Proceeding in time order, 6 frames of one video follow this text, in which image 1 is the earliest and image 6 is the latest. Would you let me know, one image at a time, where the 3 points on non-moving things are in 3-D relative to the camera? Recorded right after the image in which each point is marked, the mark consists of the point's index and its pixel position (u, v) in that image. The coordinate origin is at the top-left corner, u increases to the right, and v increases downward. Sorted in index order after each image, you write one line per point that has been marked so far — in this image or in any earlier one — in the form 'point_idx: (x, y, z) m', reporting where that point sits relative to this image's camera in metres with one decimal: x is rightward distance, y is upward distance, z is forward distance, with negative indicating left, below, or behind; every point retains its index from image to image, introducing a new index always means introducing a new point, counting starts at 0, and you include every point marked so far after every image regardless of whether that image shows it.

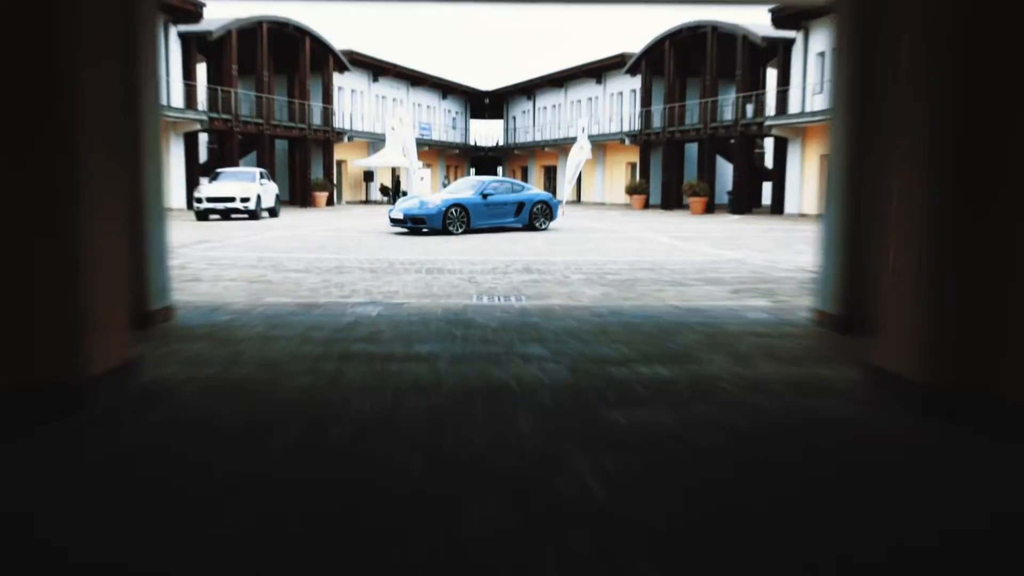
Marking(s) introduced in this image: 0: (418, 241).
0: (-1.6, +0.8, +17.8) m
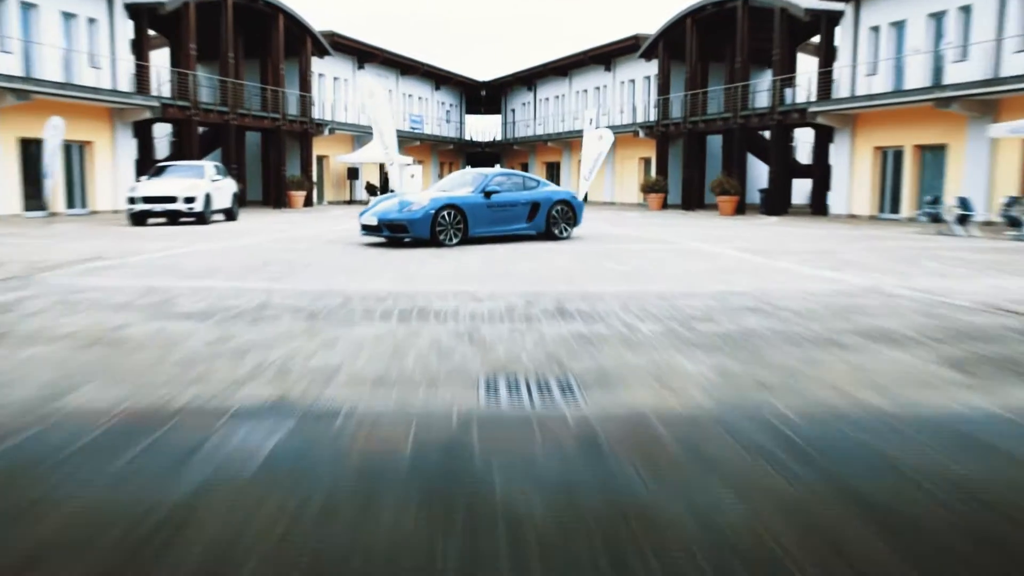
0: (-1.4, +0.4, +12.9) m
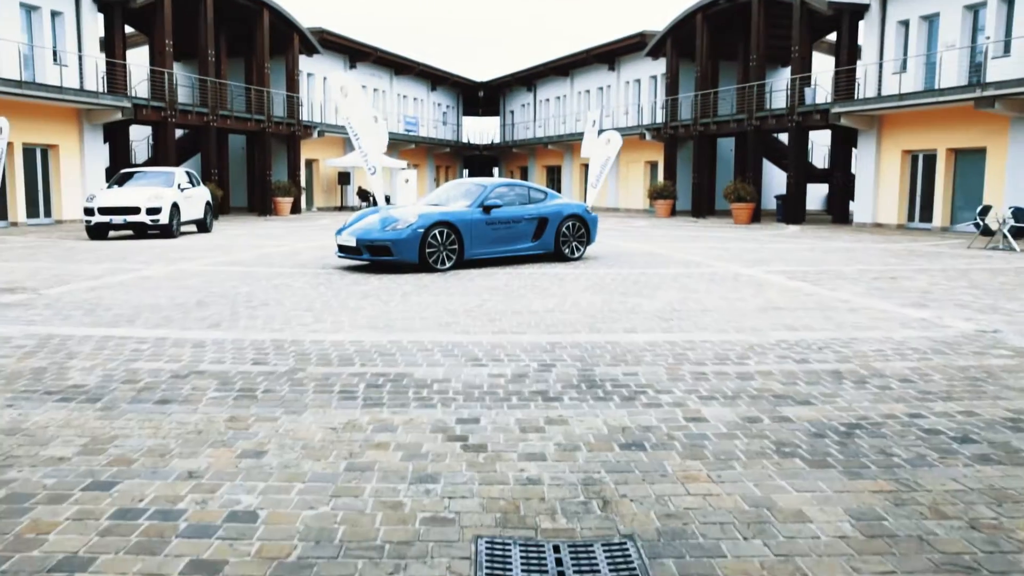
0: (-1.4, 0.0, +10.7) m
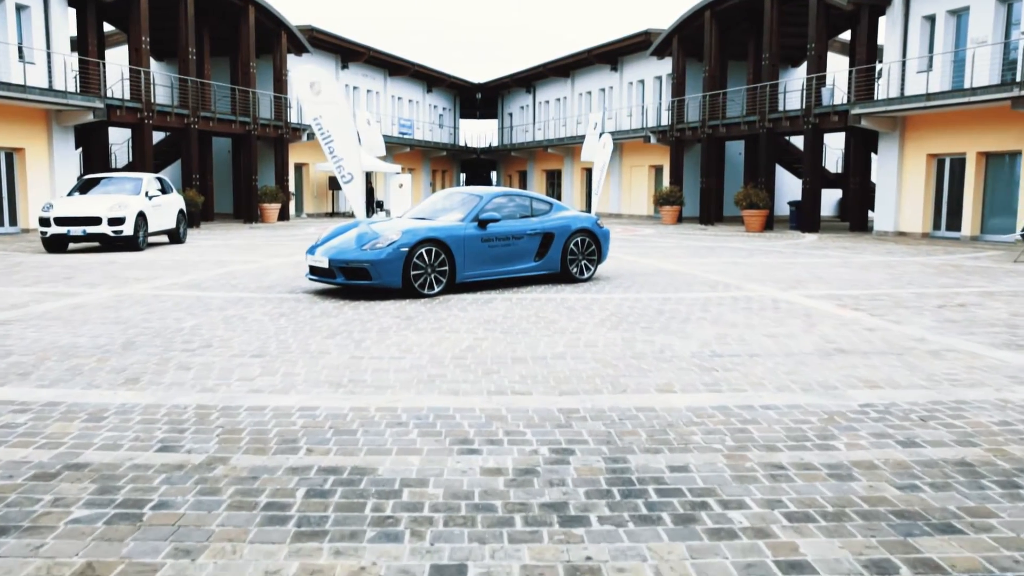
0: (-1.4, -0.2, +9.0) m
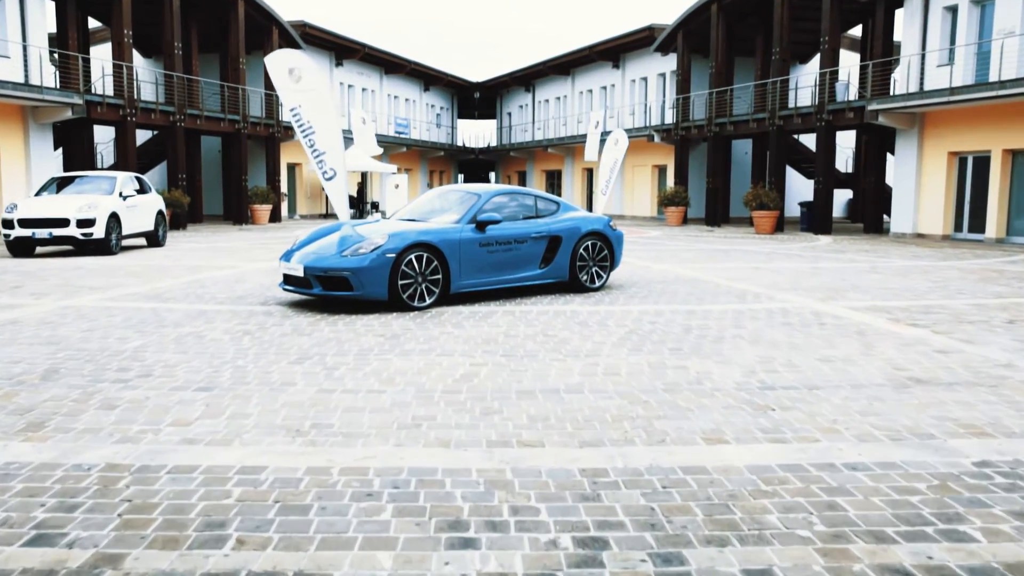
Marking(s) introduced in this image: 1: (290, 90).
0: (-1.3, -0.3, +7.7) m
1: (-2.9, +2.6, +13.4) m
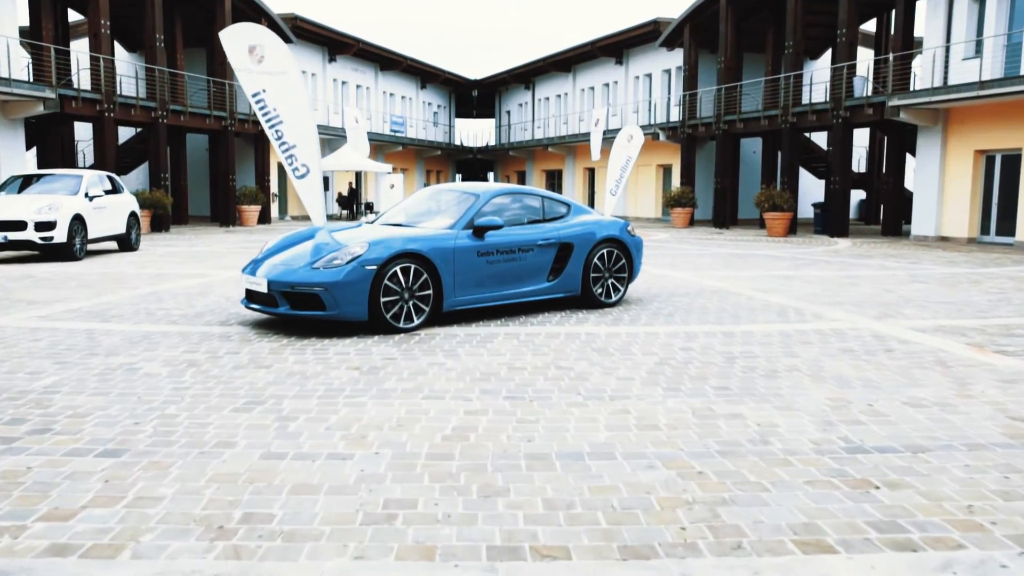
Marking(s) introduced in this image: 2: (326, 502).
0: (-1.3, -0.4, +6.3) m
1: (-2.9, +2.5, +12.0) m
2: (-0.7, -0.7, +3.7) m
